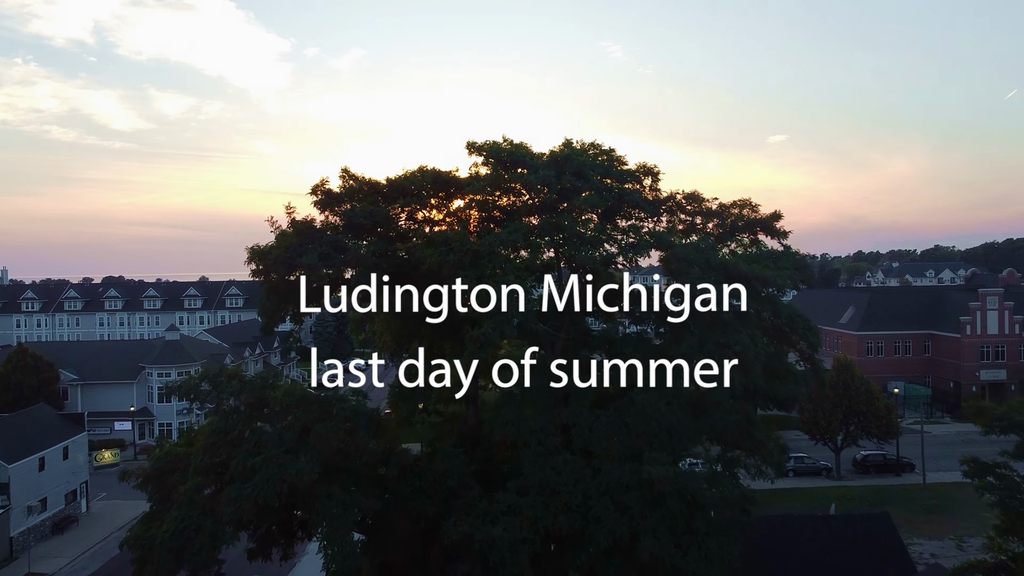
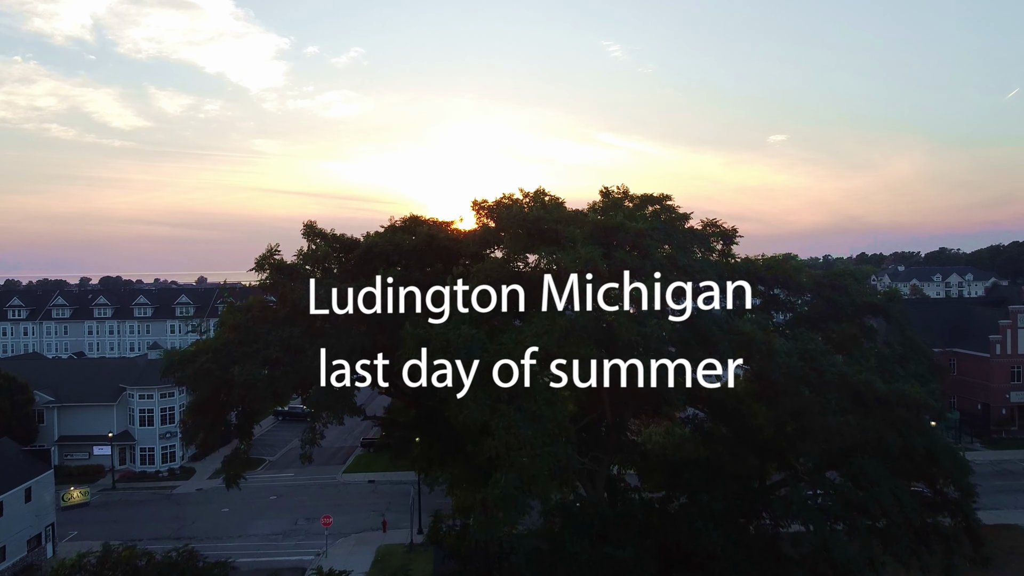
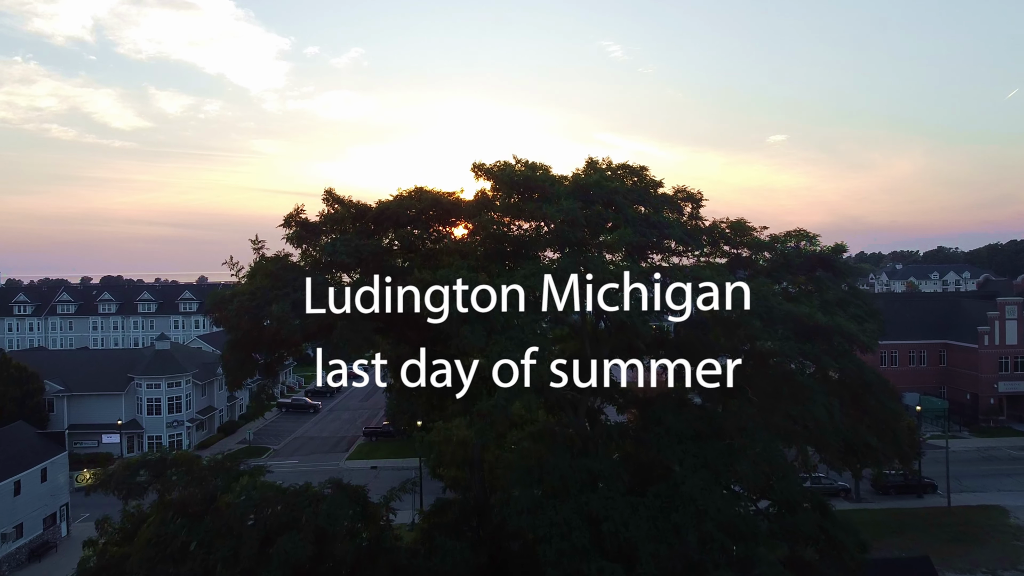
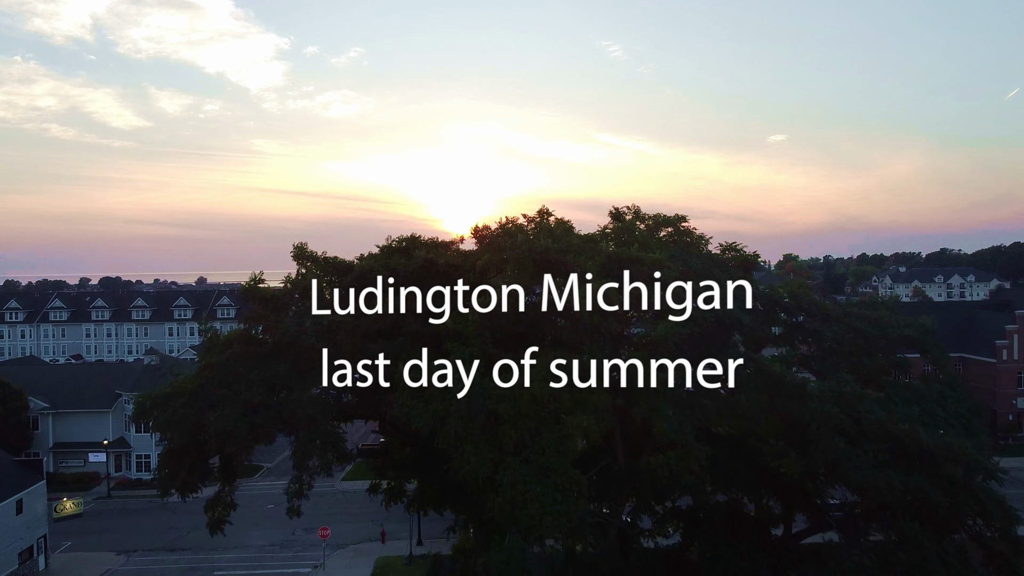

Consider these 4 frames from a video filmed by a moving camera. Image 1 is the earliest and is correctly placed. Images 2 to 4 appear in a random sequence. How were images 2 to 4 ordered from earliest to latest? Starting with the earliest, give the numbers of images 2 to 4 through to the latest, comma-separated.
3, 2, 4
